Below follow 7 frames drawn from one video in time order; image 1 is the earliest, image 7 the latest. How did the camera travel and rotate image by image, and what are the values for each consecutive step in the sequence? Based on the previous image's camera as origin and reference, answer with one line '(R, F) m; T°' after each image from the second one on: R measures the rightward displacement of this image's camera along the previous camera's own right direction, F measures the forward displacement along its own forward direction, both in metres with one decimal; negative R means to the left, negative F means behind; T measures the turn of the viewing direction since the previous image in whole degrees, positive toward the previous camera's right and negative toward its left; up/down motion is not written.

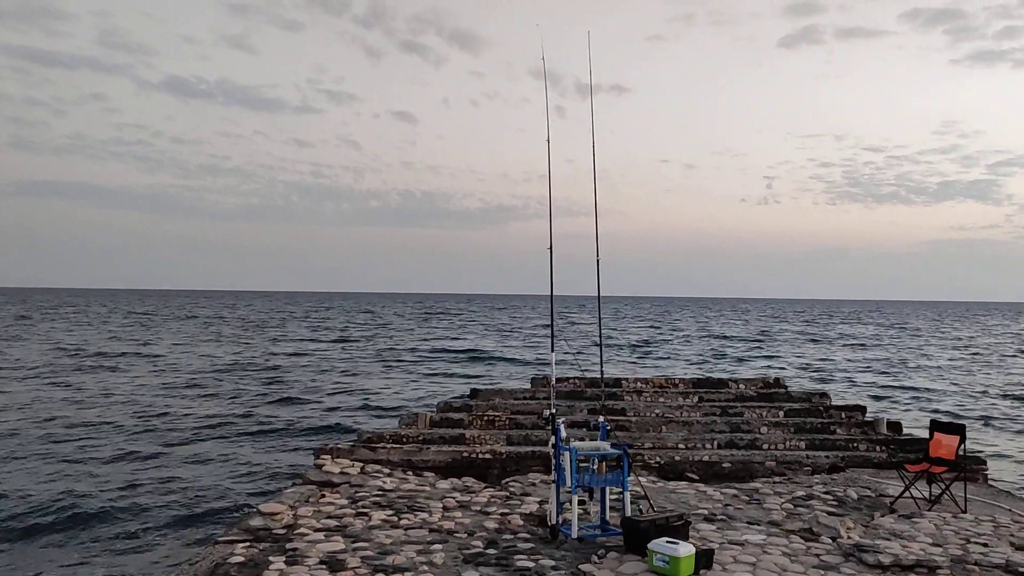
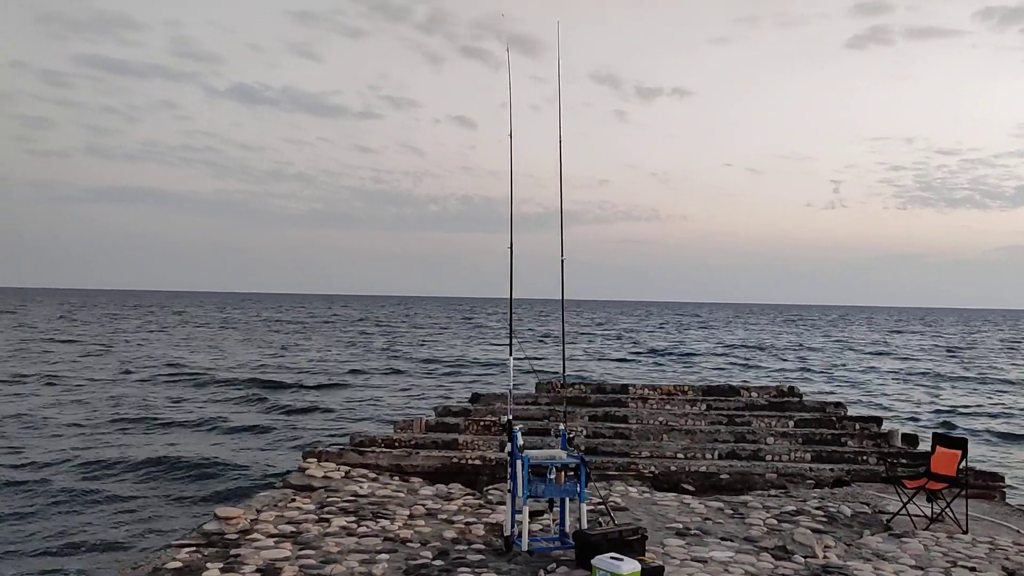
(+0.8, +0.3) m; -4°
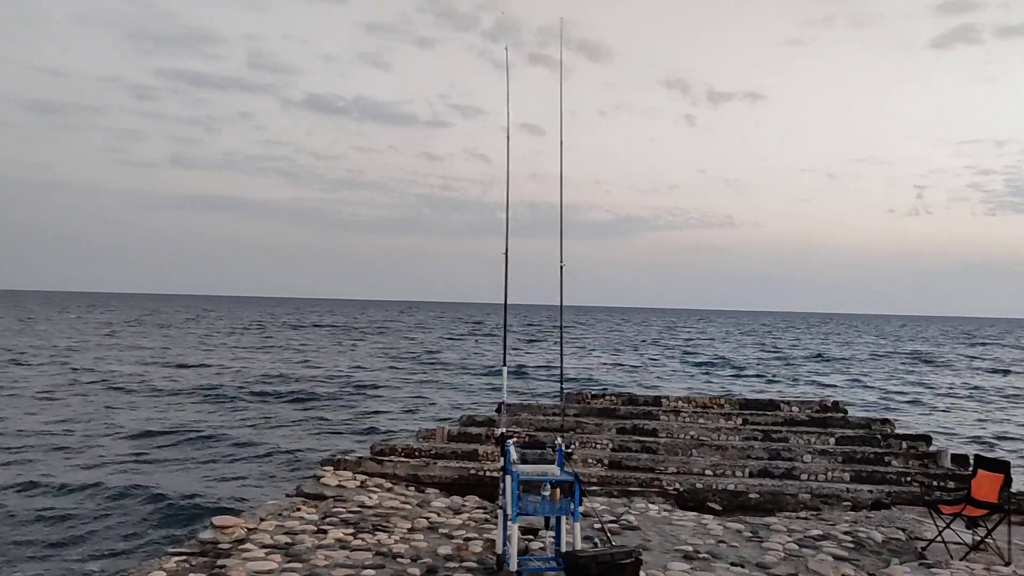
(+0.5, +0.3) m; -4°
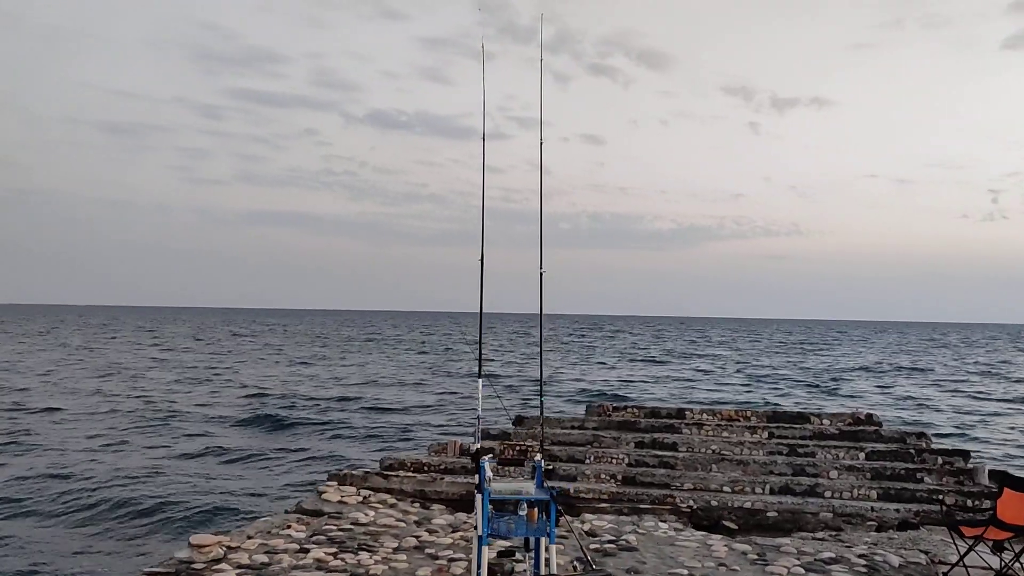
(+0.6, +0.3) m; -4°
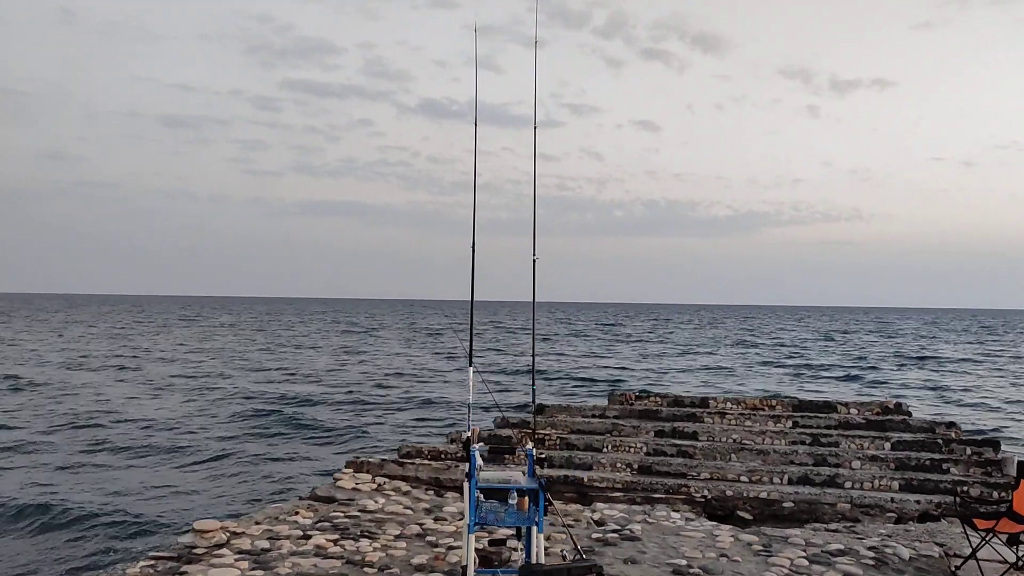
(+0.4, +0.1) m; -3°
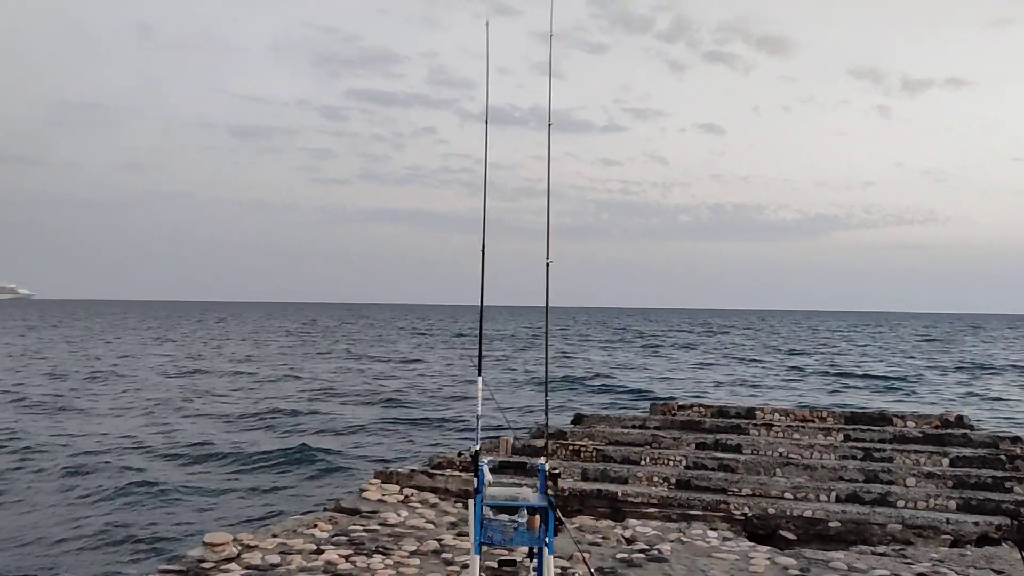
(+0.3, +0.3) m; -4°
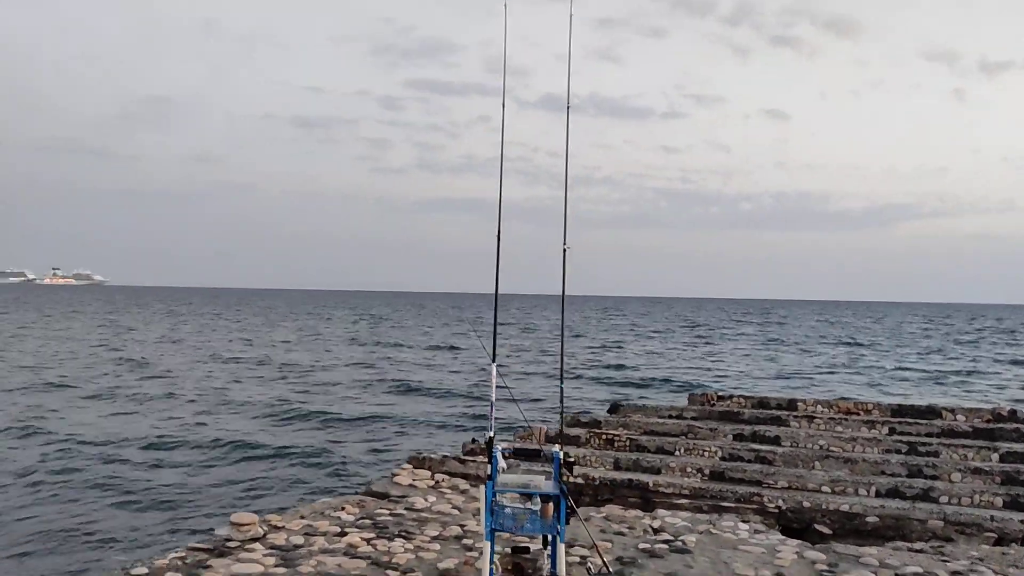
(+0.3, +0.1) m; -4°
